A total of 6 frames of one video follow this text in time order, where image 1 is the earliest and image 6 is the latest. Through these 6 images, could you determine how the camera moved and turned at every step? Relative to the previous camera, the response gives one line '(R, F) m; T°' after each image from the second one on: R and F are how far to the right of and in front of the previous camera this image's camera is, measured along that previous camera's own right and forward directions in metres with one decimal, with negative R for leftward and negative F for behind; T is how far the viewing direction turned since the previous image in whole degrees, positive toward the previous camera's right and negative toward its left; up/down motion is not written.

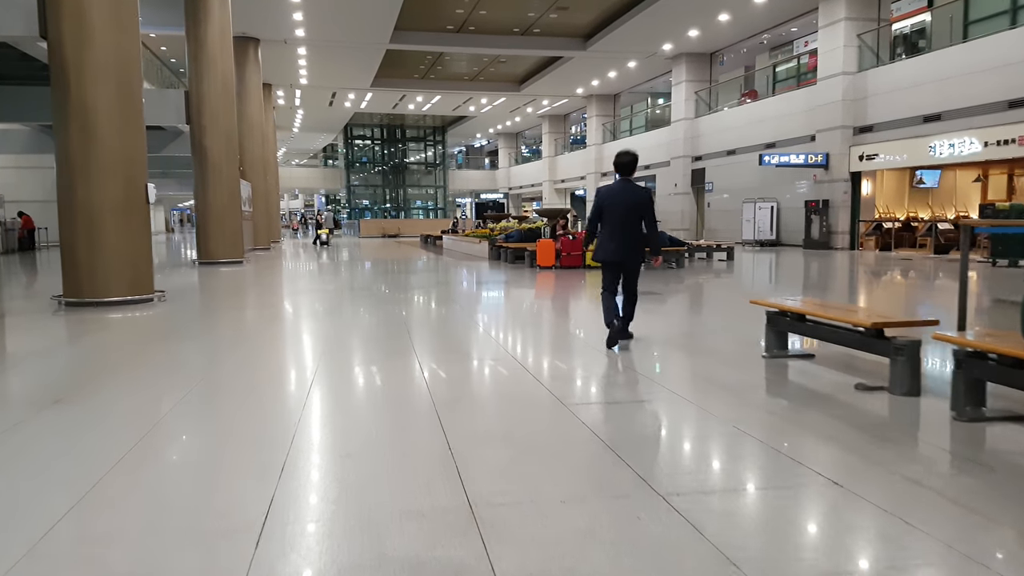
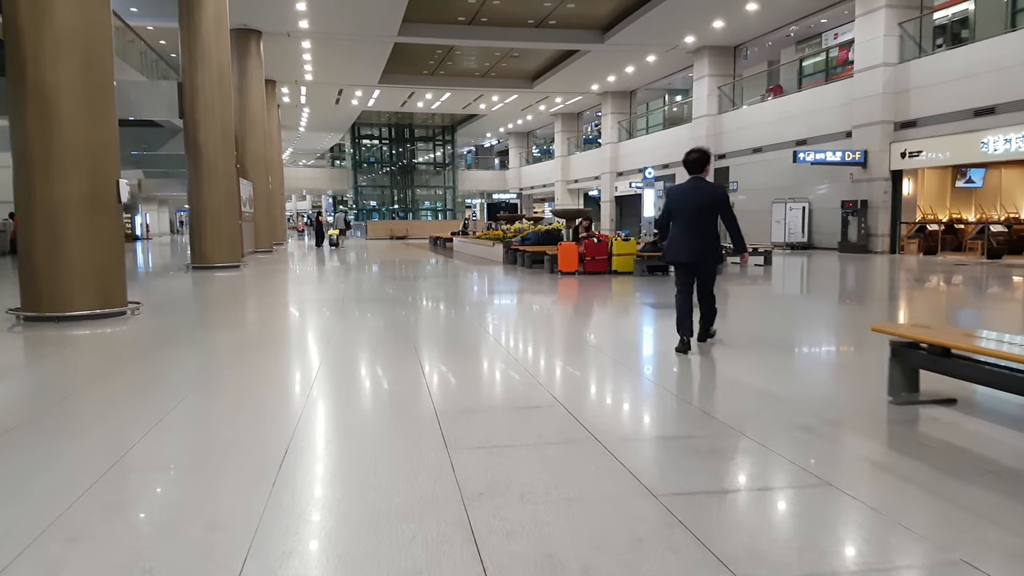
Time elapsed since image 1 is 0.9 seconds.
(-0.1, +0.8) m; -1°
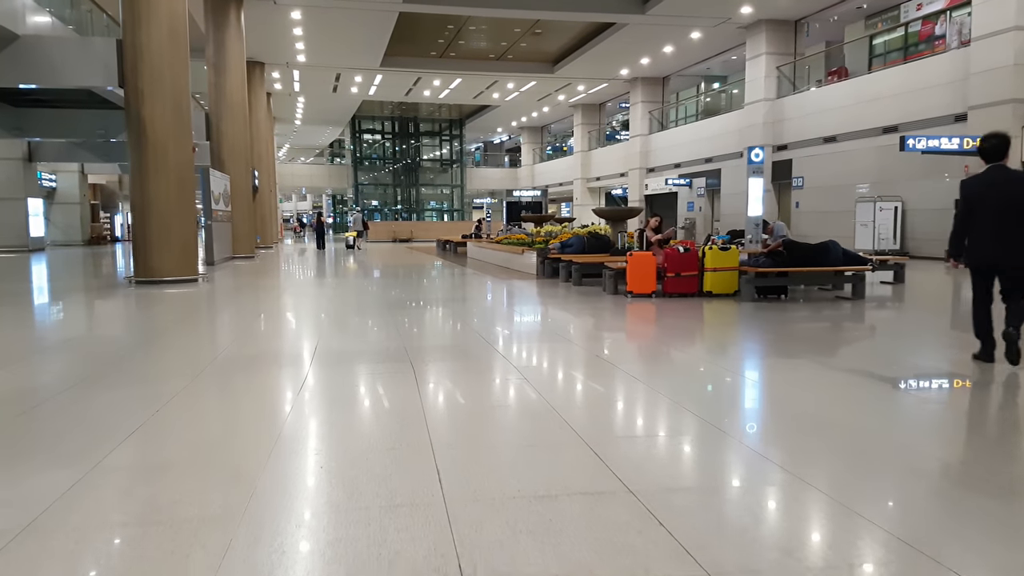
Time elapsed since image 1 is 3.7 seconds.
(-0.3, +2.3) m; 0°
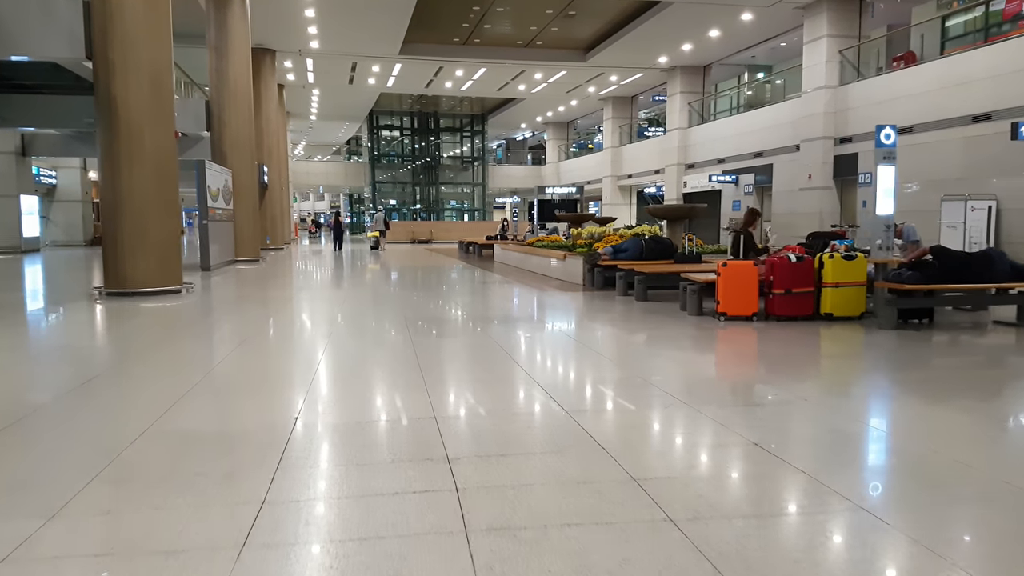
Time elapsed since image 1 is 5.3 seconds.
(-0.2, +1.3) m; -1°
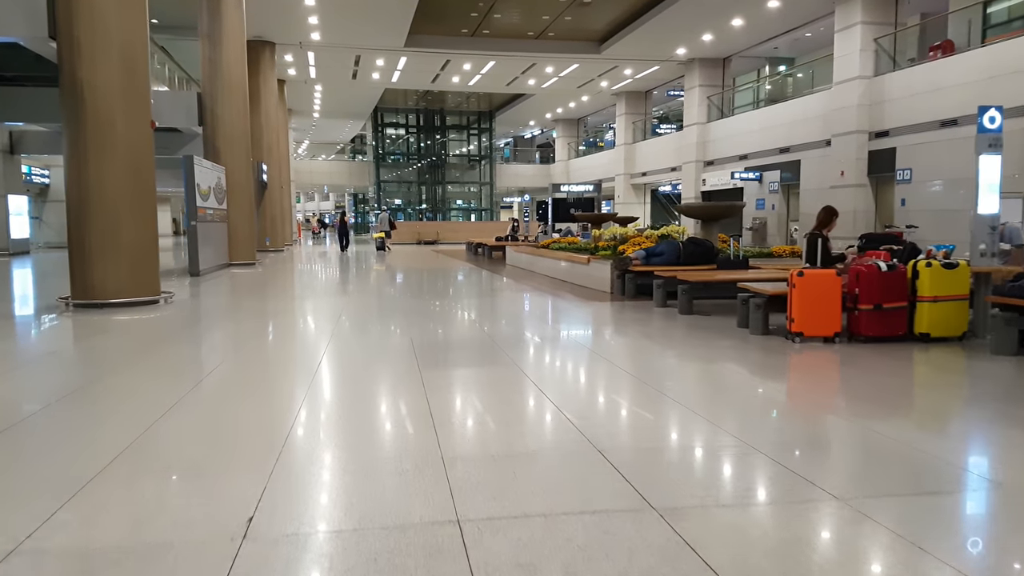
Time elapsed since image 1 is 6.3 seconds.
(-0.1, +0.7) m; 0°
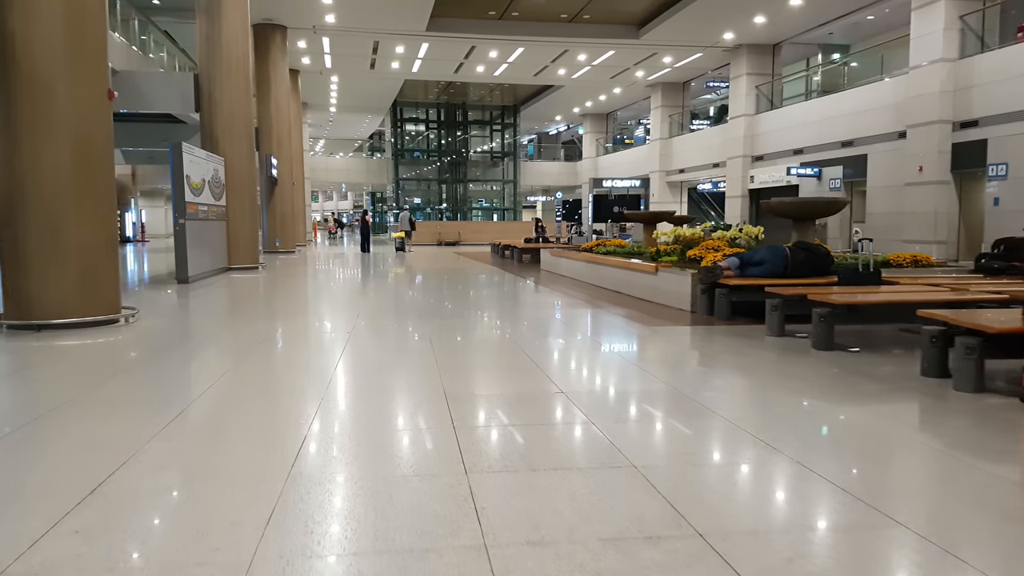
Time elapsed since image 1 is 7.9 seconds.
(-0.2, +1.2) m; -1°
